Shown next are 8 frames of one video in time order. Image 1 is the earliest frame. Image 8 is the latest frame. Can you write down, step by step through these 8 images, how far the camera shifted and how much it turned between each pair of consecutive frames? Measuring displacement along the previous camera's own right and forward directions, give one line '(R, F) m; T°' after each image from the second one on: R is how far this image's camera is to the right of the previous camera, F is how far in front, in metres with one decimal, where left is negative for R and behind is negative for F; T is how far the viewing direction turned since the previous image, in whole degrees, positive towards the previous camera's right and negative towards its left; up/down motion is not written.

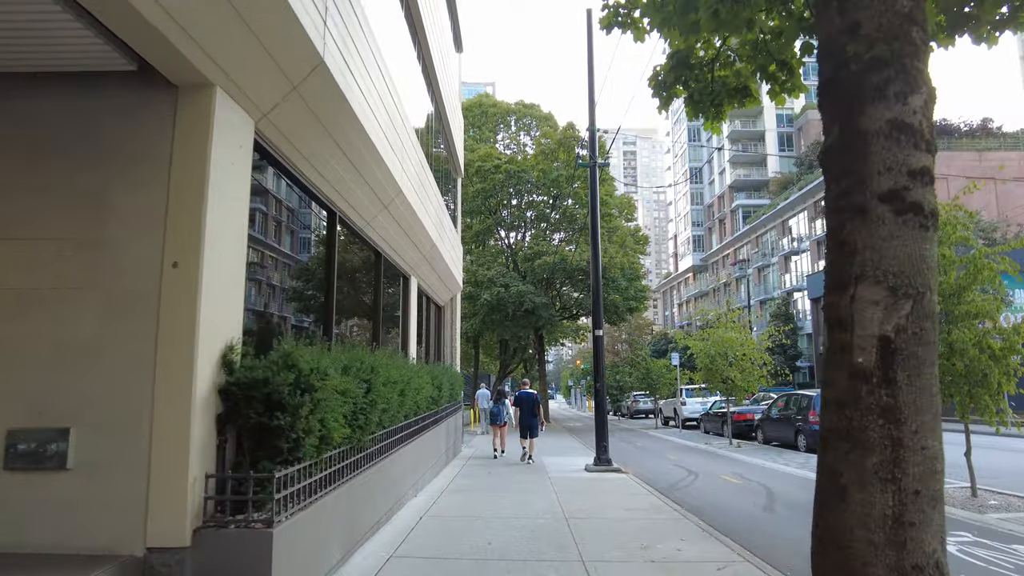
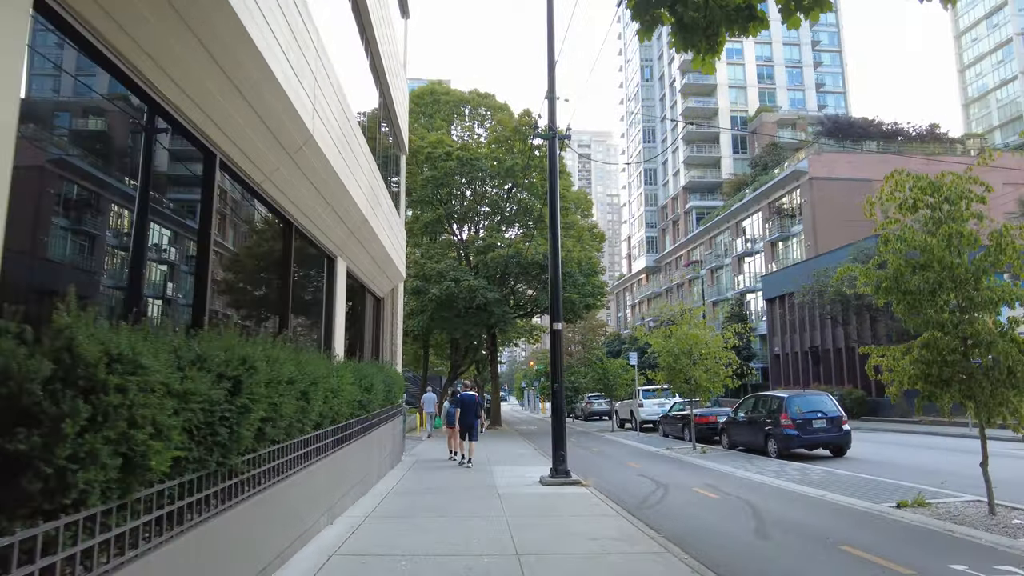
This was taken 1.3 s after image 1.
(+0.1, +1.7) m; +4°
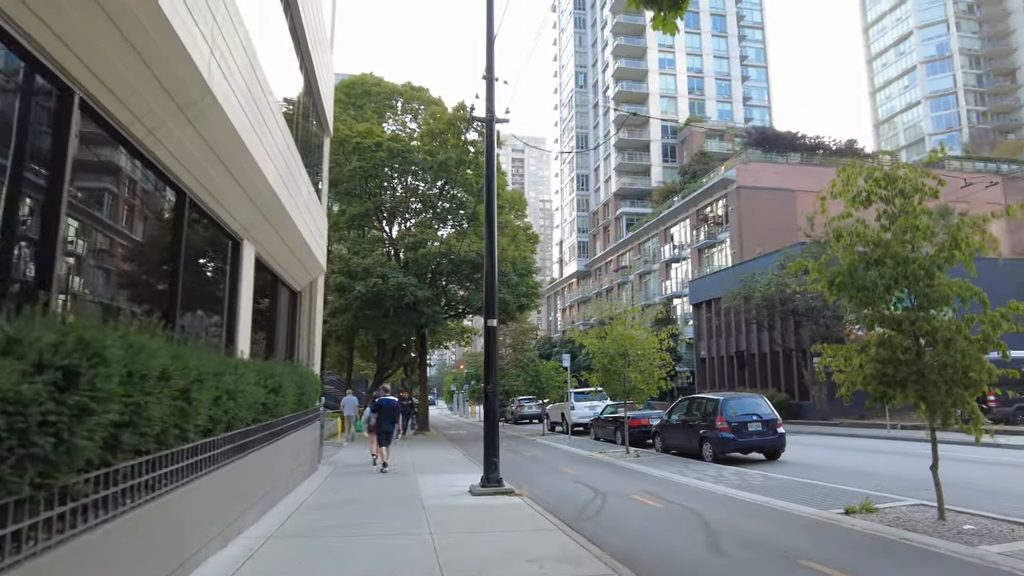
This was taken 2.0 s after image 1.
(0.0, +0.9) m; +6°
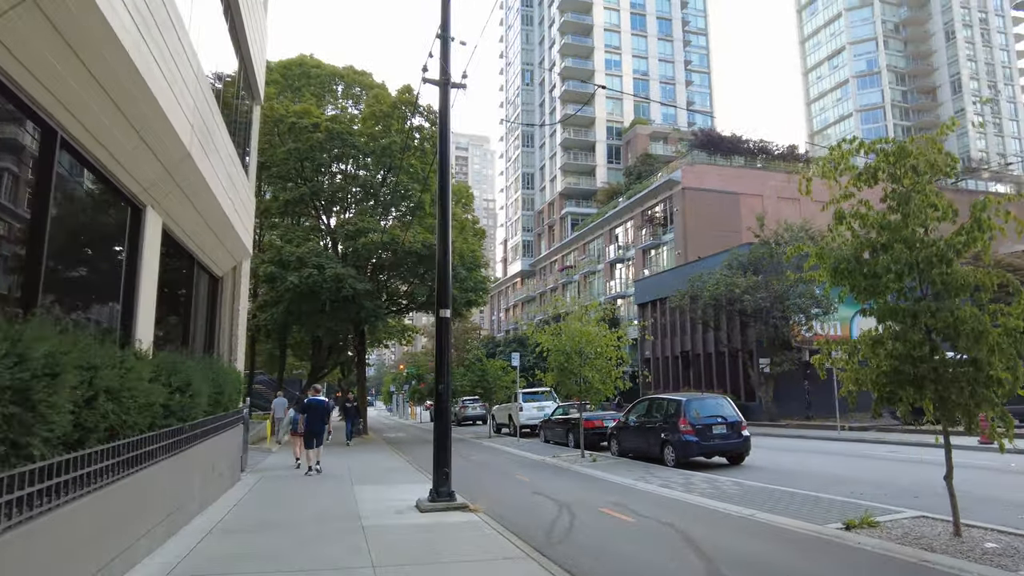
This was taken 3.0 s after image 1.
(-0.2, +1.3) m; +5°
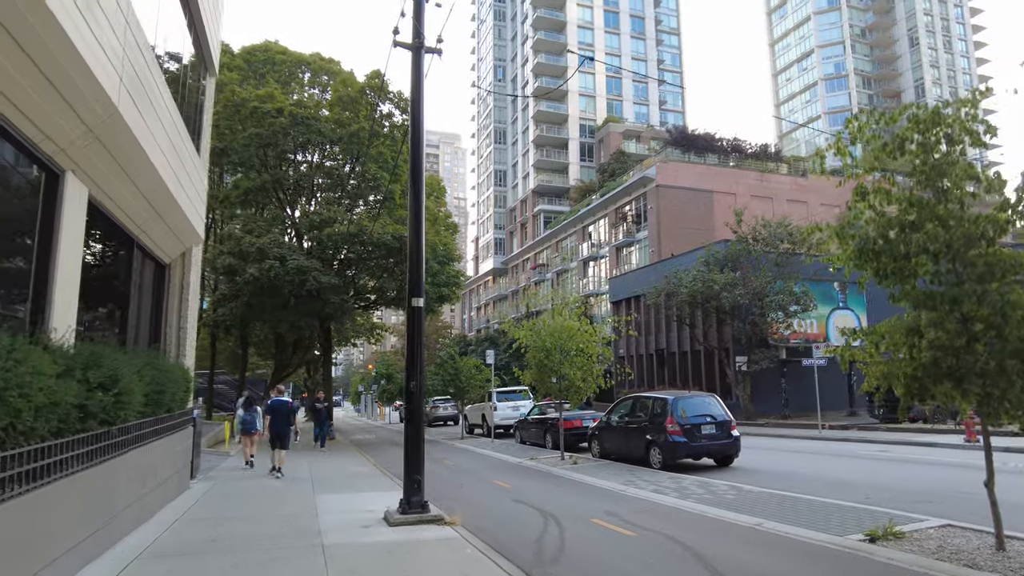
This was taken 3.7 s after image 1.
(-0.1, +1.0) m; +3°
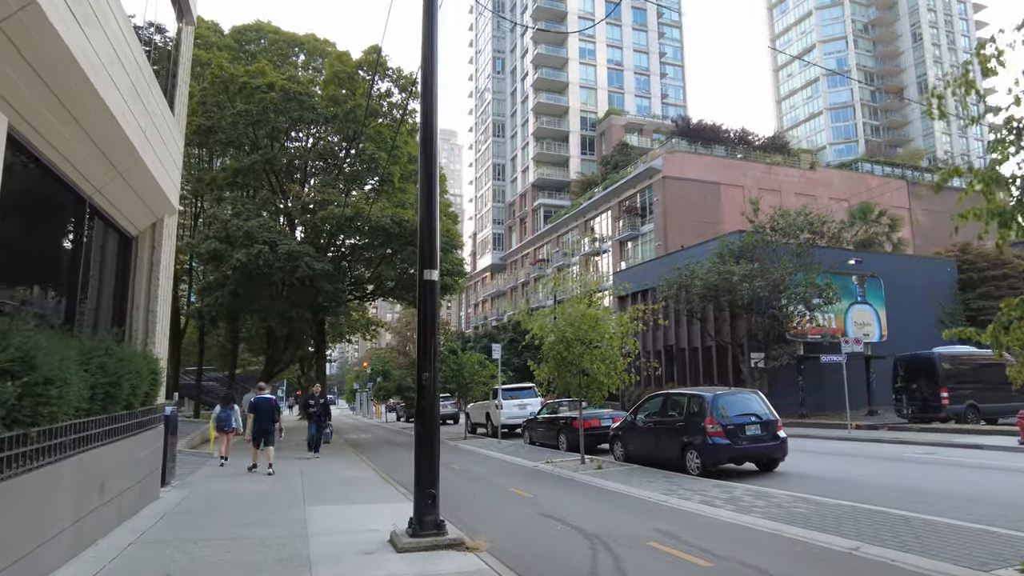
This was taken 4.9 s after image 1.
(-0.4, +1.6) m; 0°
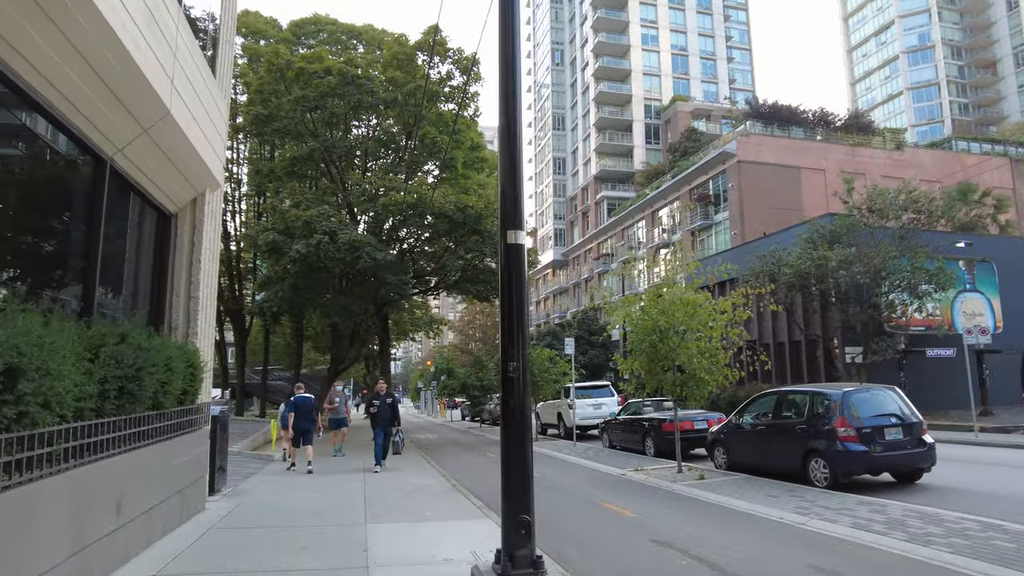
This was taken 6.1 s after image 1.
(-0.4, +1.5) m; -5°
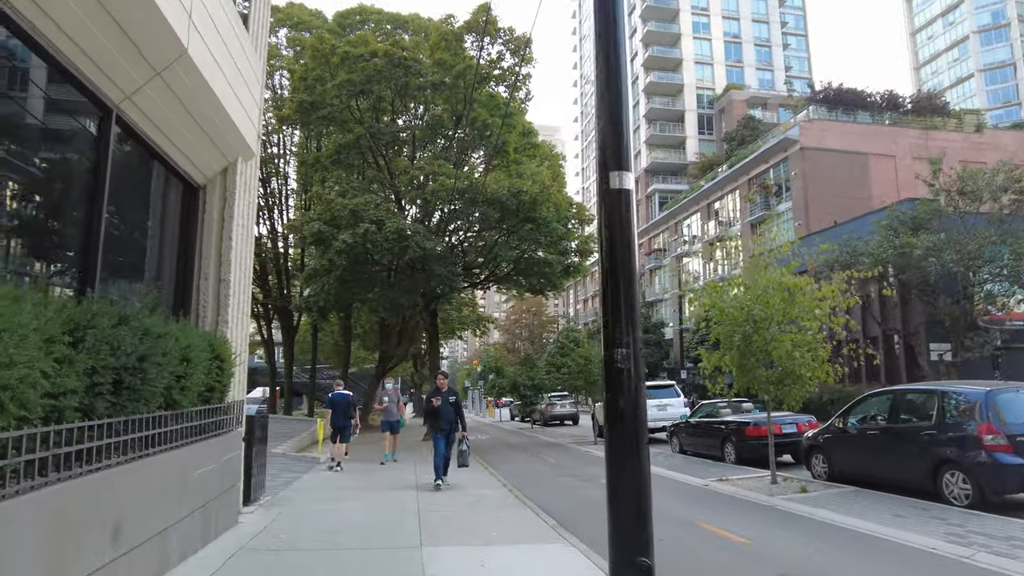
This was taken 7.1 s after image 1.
(-0.4, +1.3) m; -4°
